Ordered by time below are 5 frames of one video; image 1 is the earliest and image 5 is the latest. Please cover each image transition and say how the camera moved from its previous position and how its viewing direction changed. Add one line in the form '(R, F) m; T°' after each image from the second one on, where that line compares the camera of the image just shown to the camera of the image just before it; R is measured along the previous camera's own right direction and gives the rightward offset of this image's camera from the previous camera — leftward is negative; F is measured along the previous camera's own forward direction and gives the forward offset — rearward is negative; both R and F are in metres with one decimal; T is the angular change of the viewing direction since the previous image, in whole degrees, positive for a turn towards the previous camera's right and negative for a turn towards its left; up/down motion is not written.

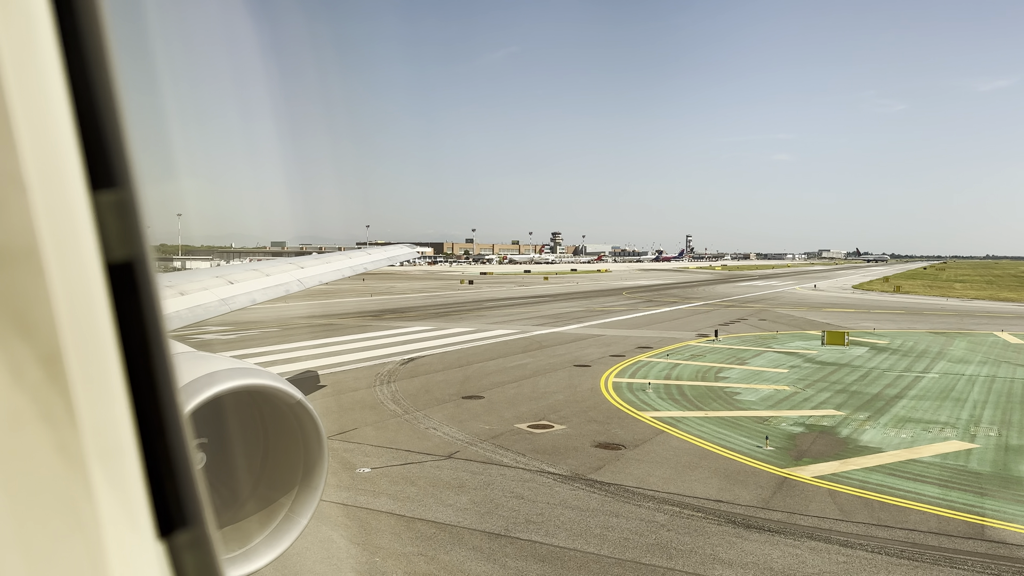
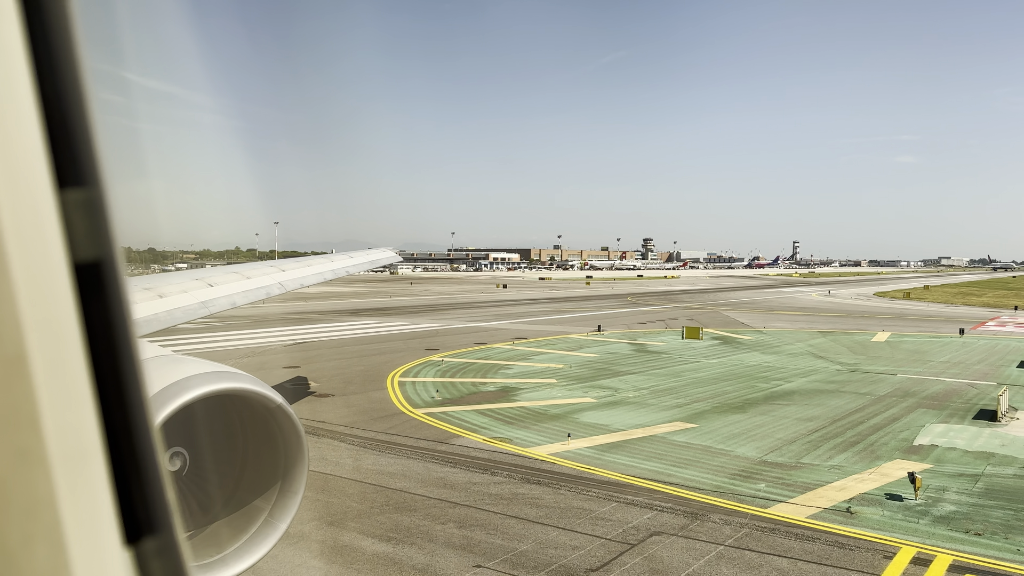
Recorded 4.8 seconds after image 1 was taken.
(+10.8, -5.0) m; -6°
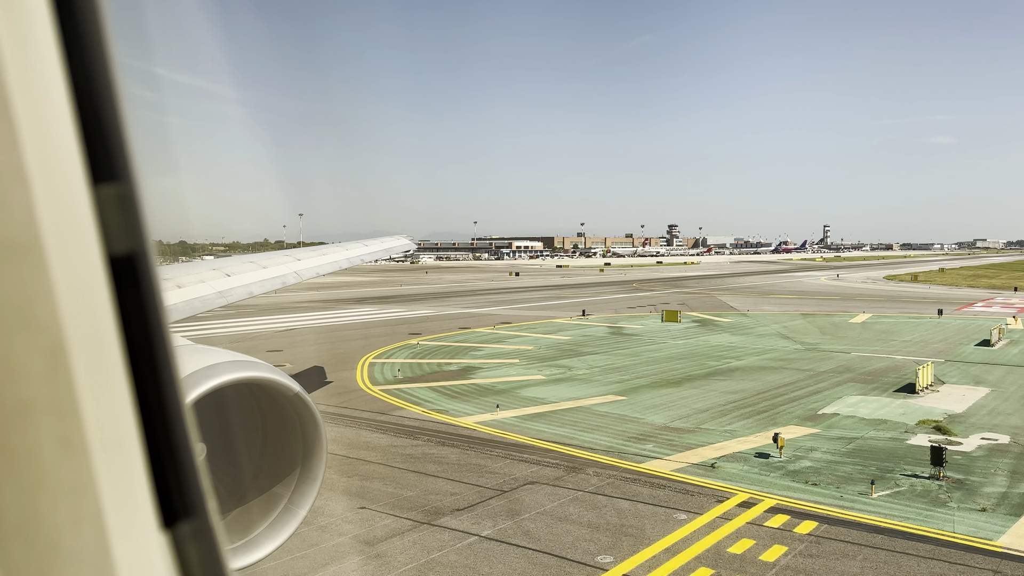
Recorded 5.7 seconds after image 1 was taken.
(+2.3, -1.4) m; -2°
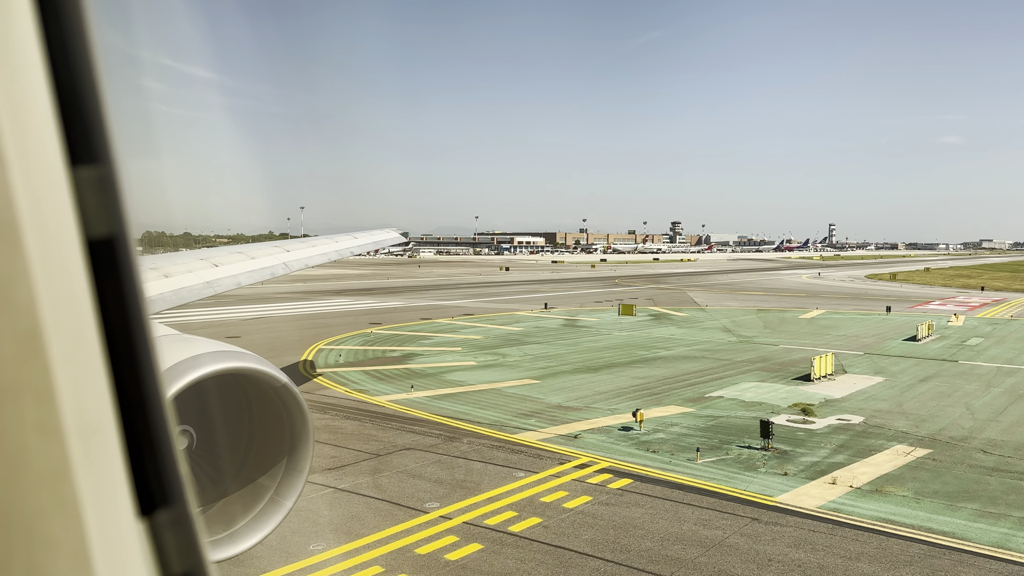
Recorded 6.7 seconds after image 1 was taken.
(+2.4, -1.4) m; 0°
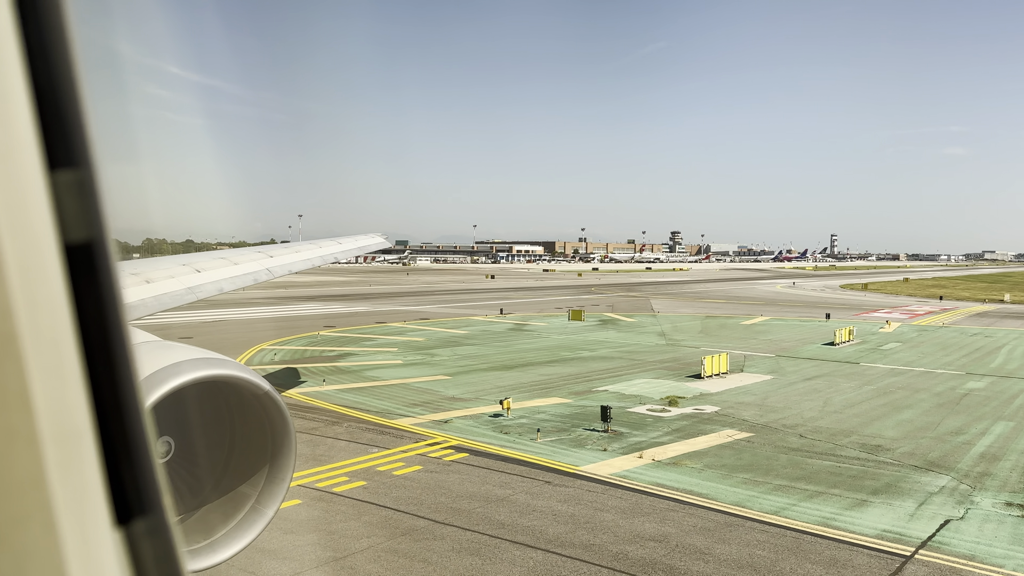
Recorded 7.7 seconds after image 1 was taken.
(+2.8, -1.8) m; 0°
